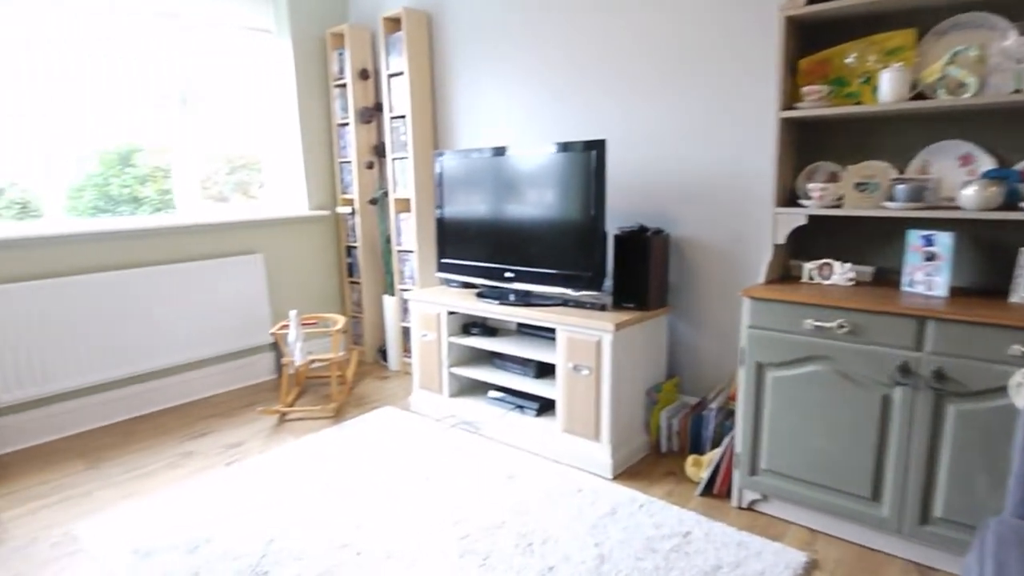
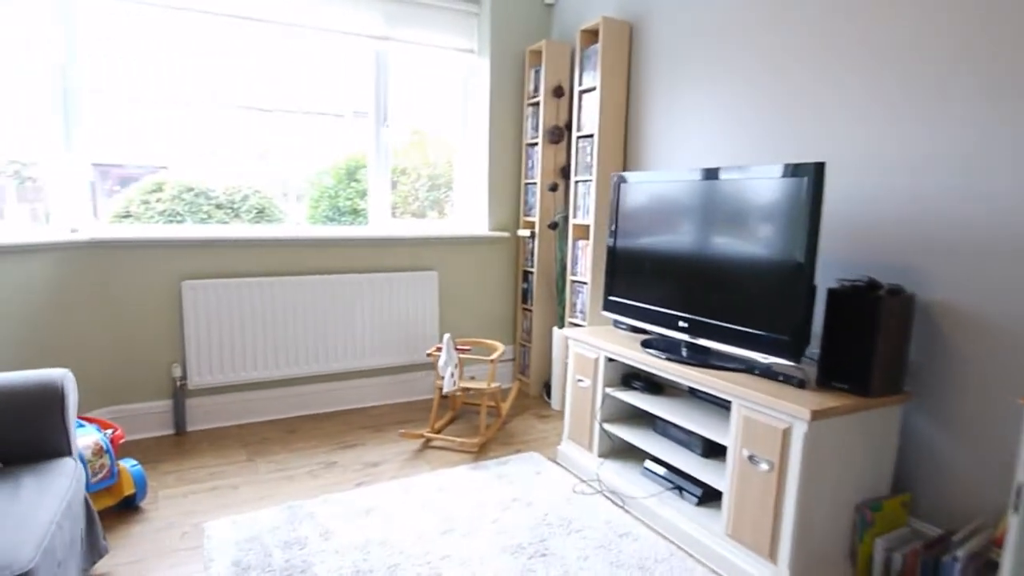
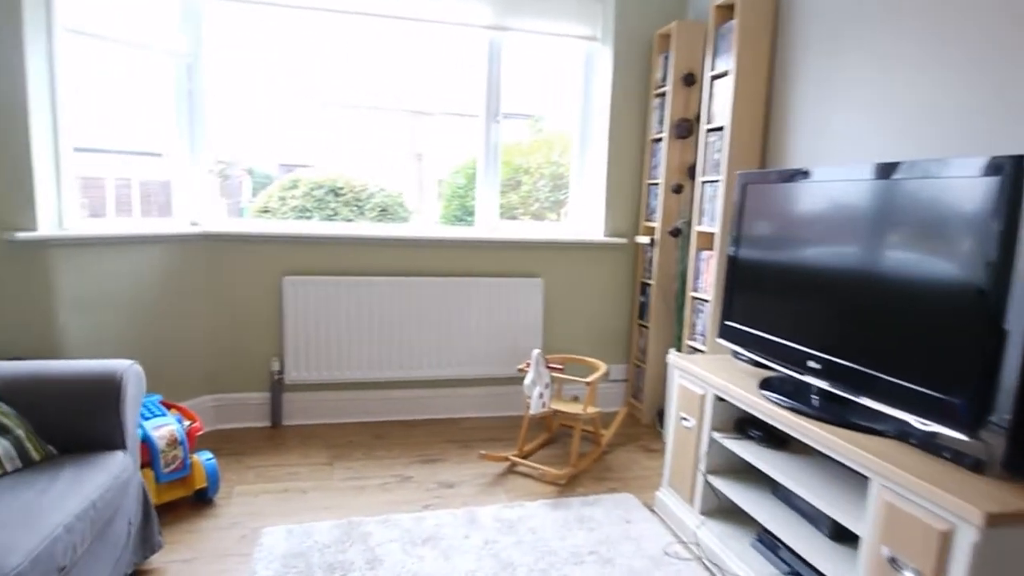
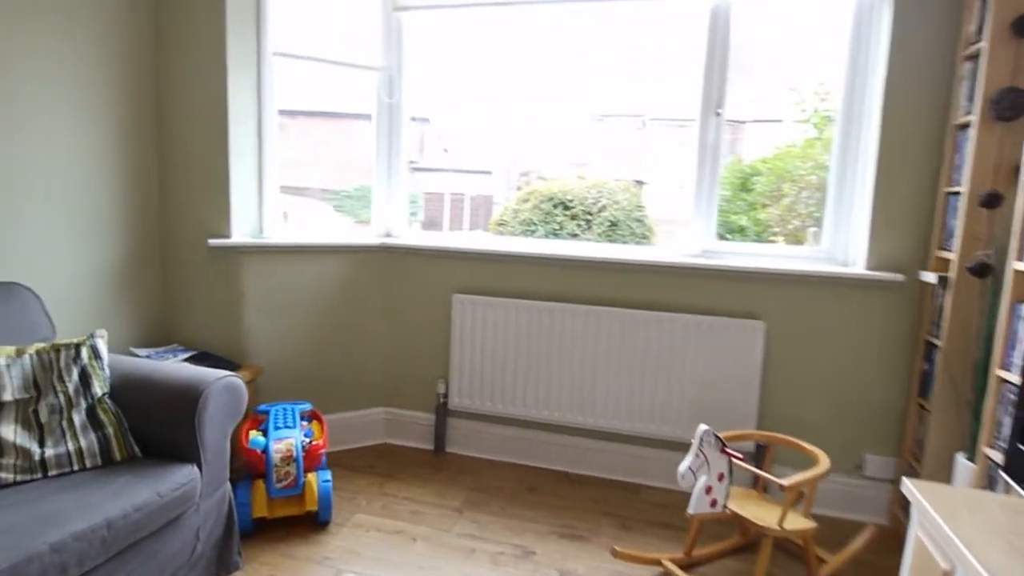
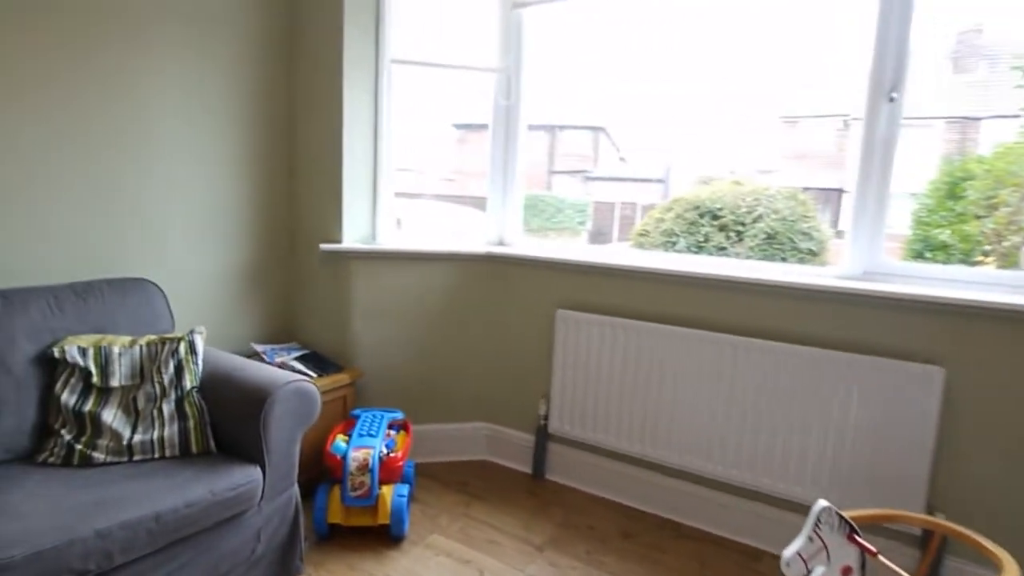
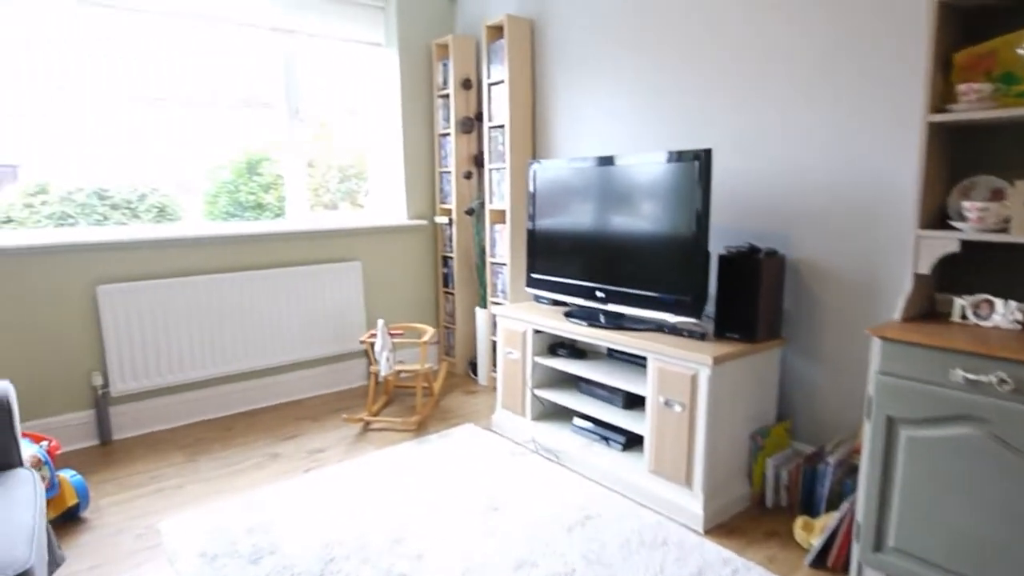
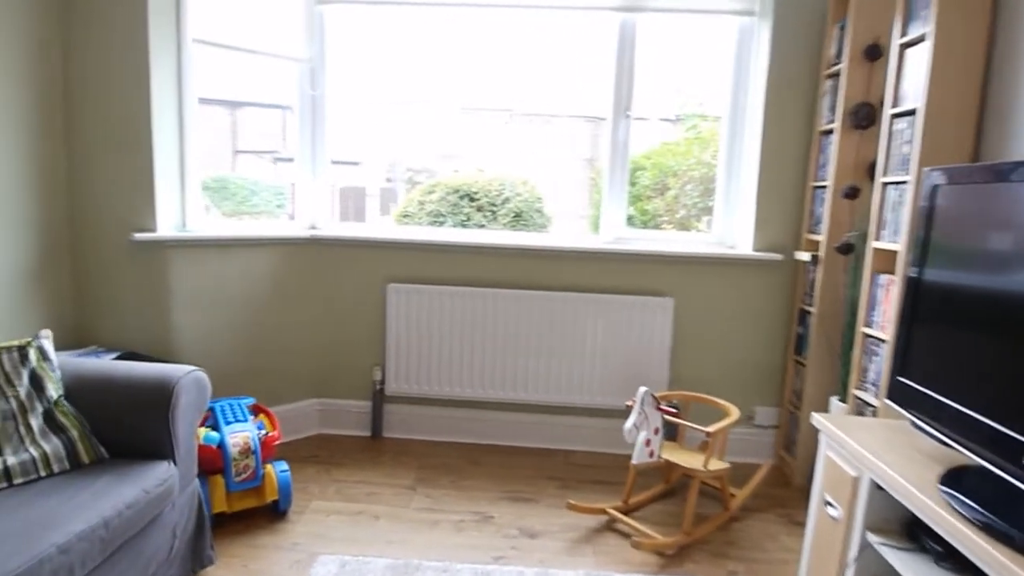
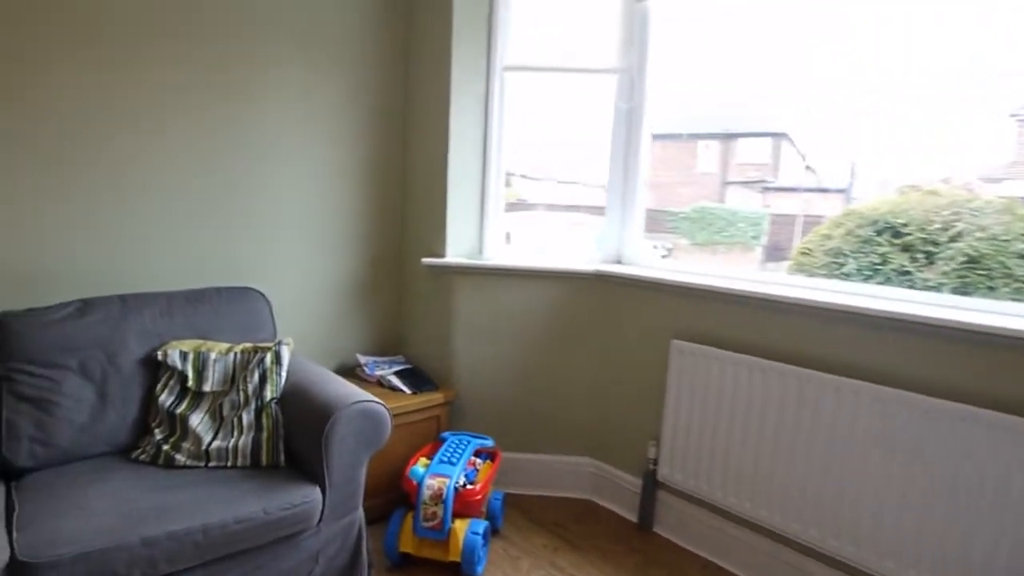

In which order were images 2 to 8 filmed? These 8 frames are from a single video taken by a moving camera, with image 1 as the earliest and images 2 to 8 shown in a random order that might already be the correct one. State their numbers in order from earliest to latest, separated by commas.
6, 2, 3, 7, 4, 5, 8
